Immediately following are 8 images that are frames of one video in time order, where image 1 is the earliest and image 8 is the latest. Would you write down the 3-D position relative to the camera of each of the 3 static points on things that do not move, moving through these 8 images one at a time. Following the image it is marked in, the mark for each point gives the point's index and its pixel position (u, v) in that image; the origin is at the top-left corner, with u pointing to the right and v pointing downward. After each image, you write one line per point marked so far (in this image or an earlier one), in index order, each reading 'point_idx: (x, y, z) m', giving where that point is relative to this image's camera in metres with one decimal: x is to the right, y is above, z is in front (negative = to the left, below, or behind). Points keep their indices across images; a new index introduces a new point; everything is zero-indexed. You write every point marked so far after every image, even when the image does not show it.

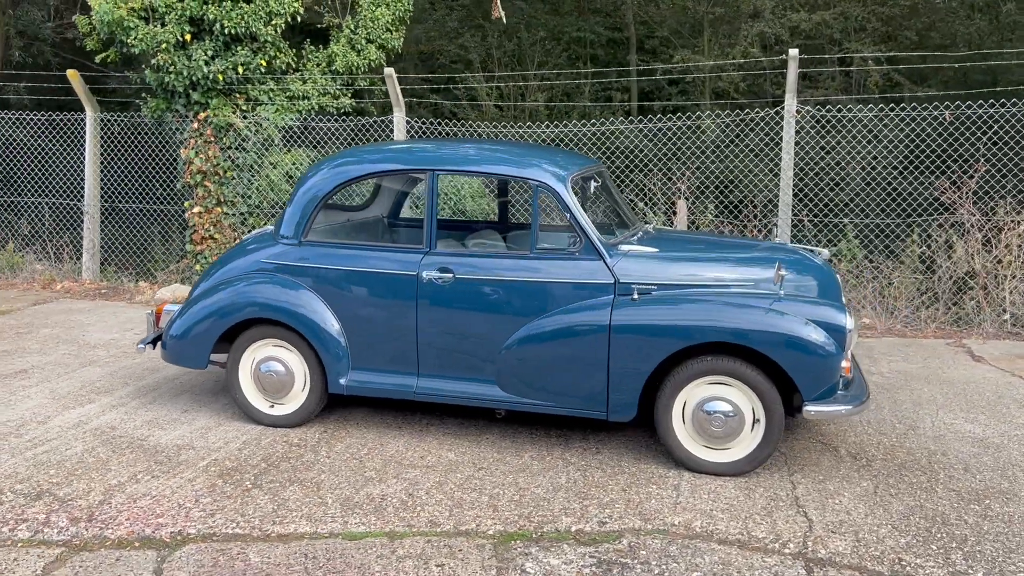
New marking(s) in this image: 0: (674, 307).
0: (+0.7, -0.1, +4.1) m
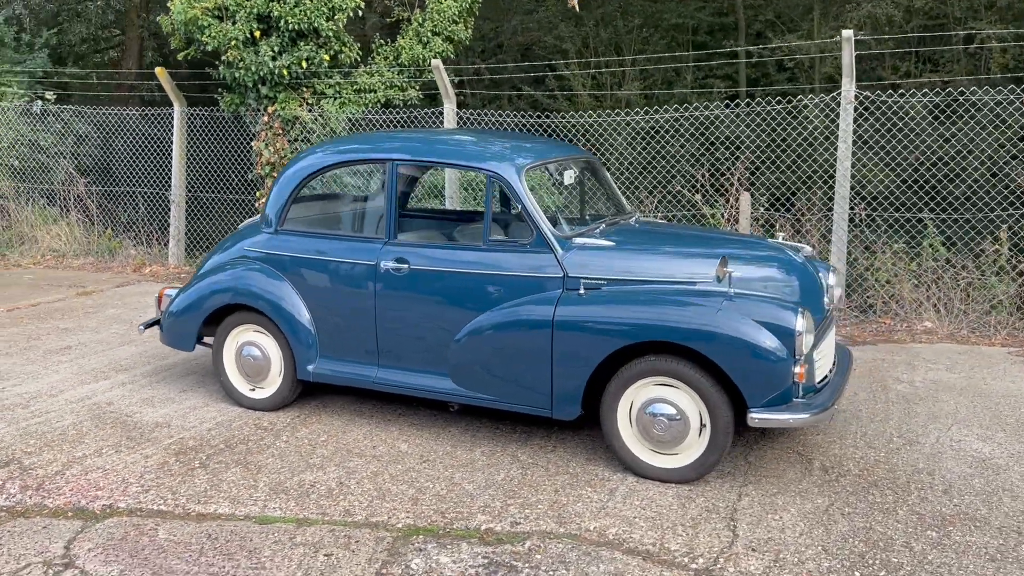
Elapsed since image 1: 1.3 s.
0: (+0.4, -0.1, +4.0) m
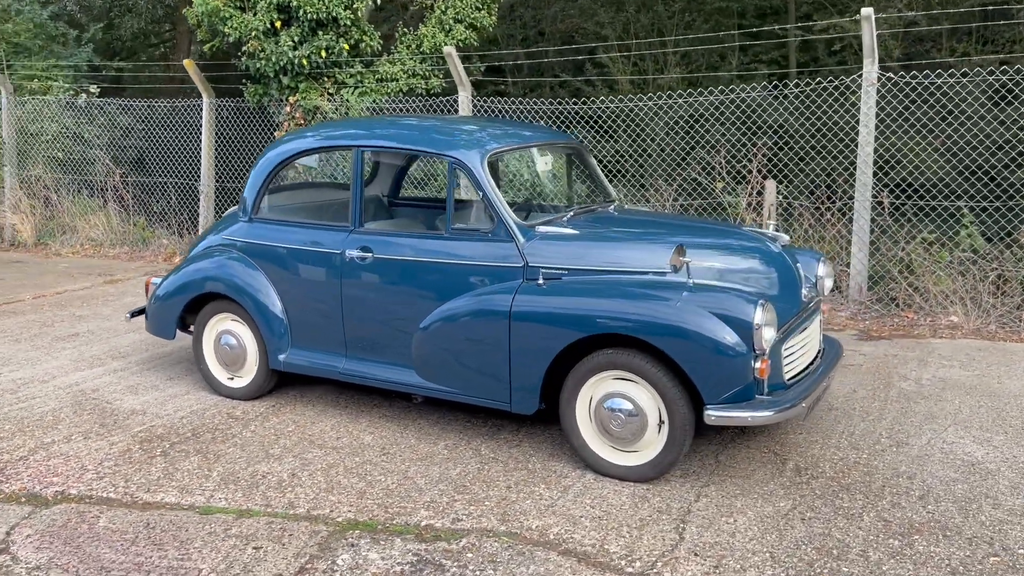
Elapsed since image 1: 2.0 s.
0: (+0.2, 0.0, +3.8) m
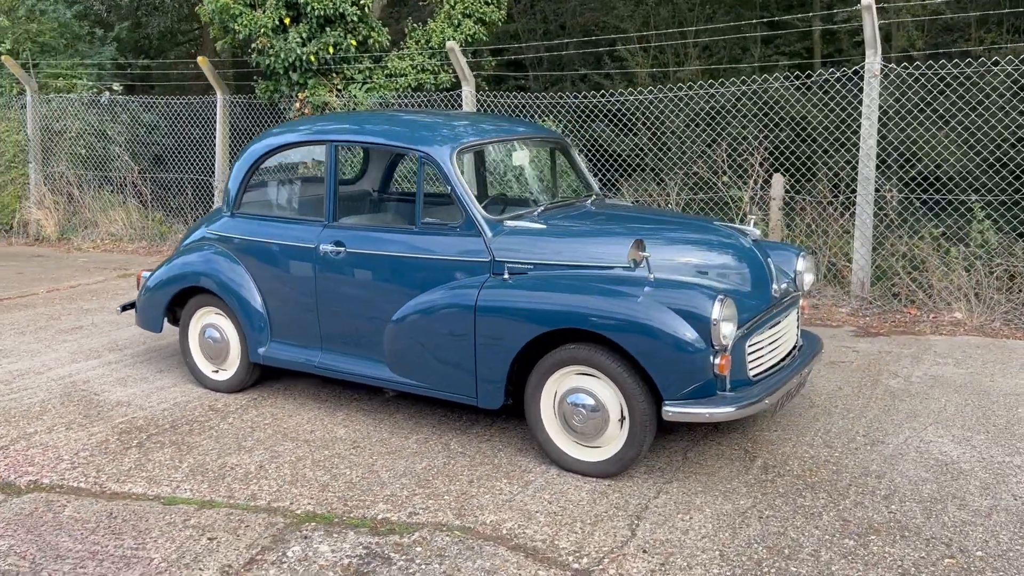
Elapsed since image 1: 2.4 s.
0: (+0.1, 0.0, +3.8) m
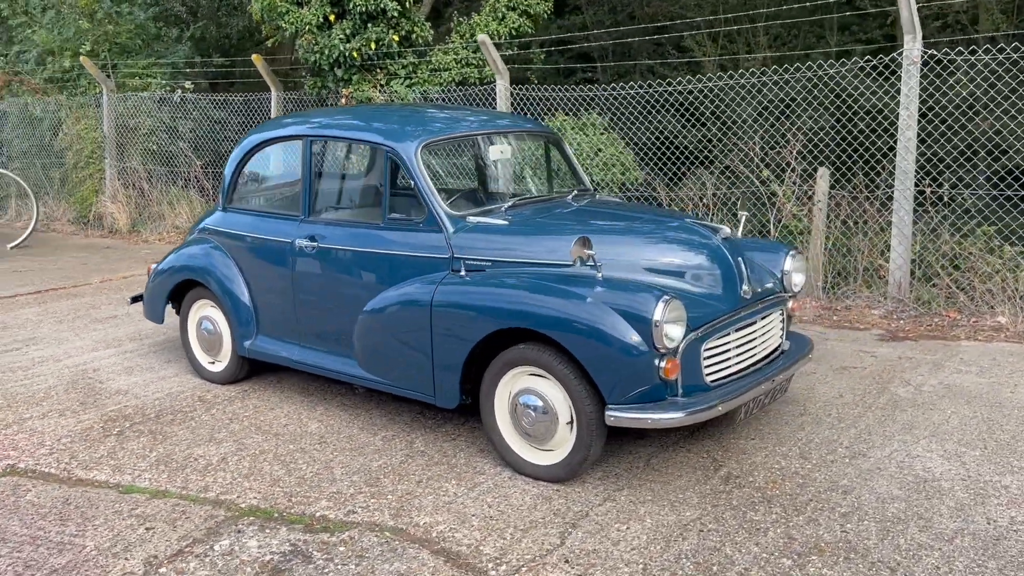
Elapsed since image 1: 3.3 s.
0: (-0.1, 0.0, +3.7) m
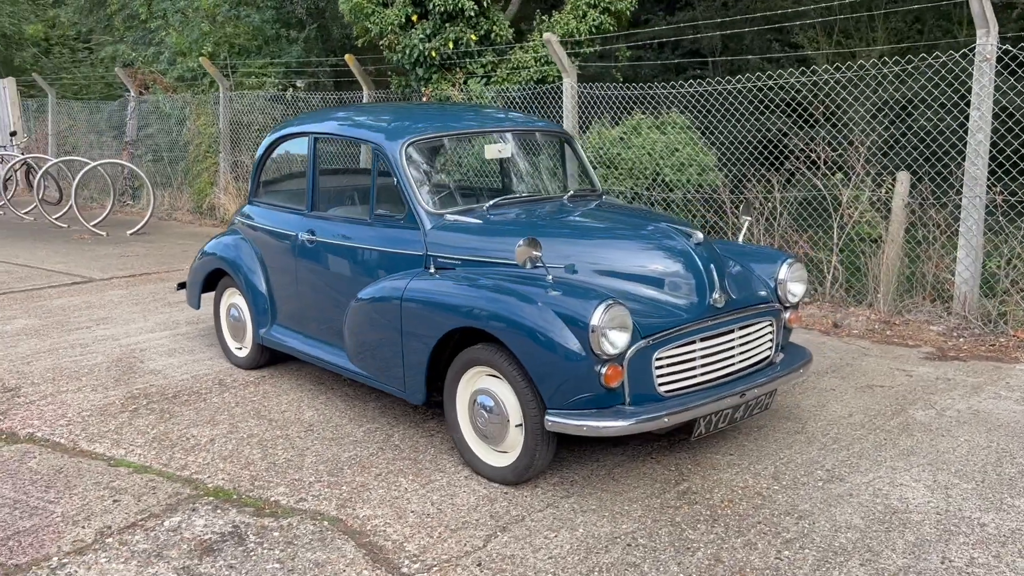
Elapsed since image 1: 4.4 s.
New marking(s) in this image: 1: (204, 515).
0: (-0.3, 0.0, +3.7) m
1: (-1.2, -0.9, +3.4) m
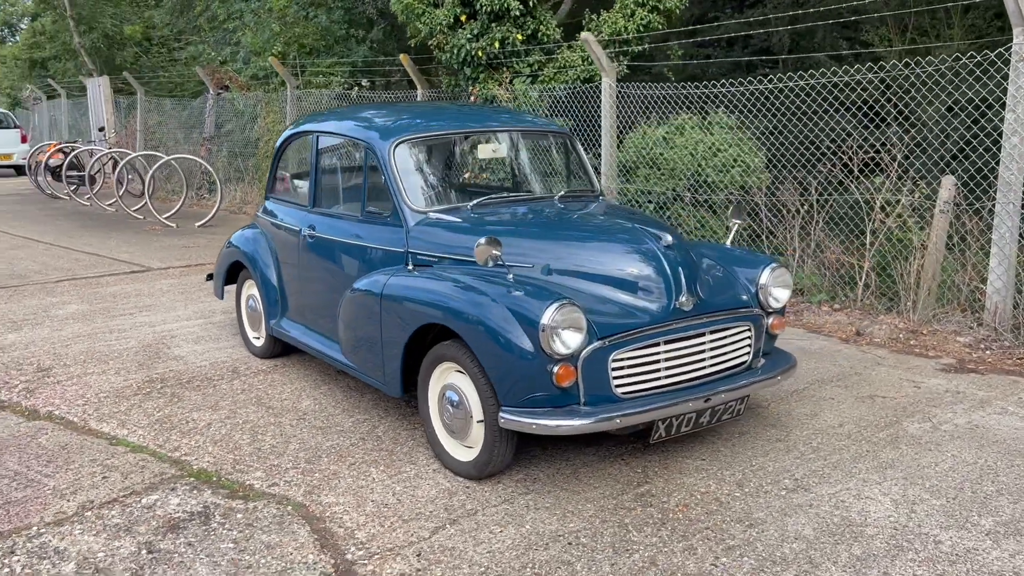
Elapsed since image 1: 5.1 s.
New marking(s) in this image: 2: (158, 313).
0: (-0.4, 0.0, +3.8) m
1: (-1.4, -0.8, +3.6) m
2: (-2.7, -0.2, +6.8) m
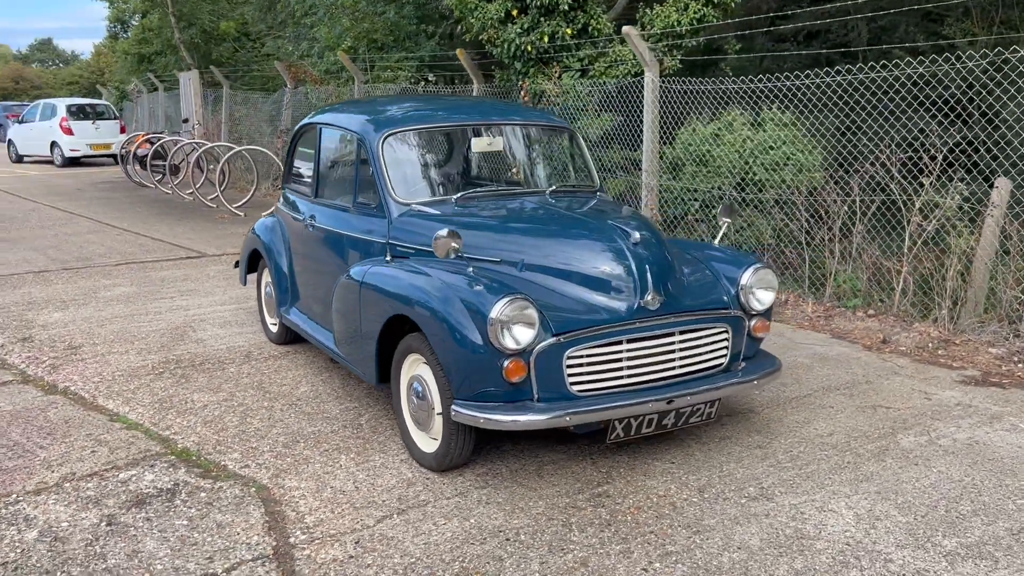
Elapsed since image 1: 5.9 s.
0: (-0.5, +0.1, +3.8) m
1: (-1.5, -0.8, +3.7) m
2: (-2.5, -0.1, +7.0) m
